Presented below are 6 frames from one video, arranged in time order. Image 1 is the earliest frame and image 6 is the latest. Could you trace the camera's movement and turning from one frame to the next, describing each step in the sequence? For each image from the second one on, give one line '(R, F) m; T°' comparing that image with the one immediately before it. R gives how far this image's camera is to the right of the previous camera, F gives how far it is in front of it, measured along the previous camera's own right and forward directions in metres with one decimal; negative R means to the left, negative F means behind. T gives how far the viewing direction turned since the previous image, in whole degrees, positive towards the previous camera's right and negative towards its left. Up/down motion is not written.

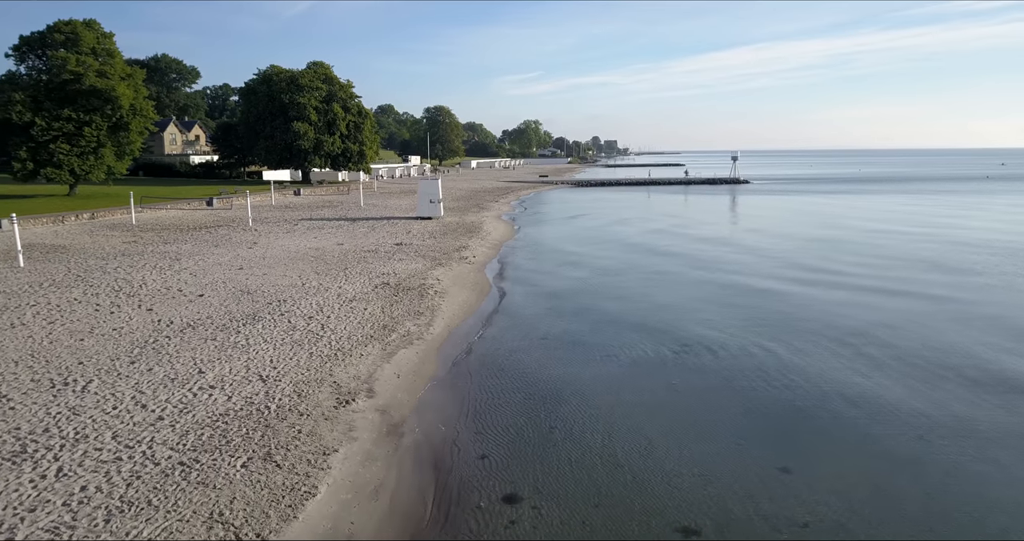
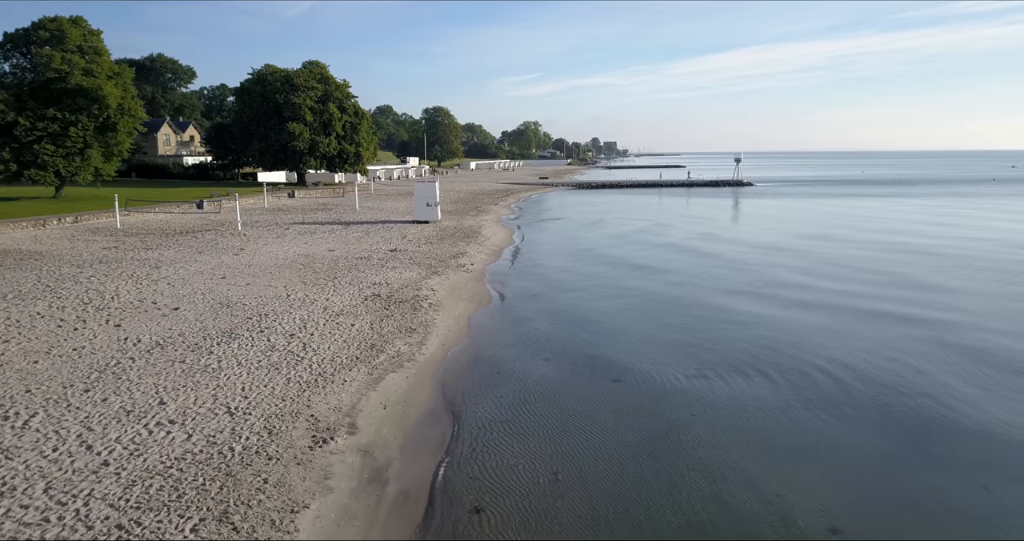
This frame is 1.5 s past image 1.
(0.0, +1.1) m; 0°
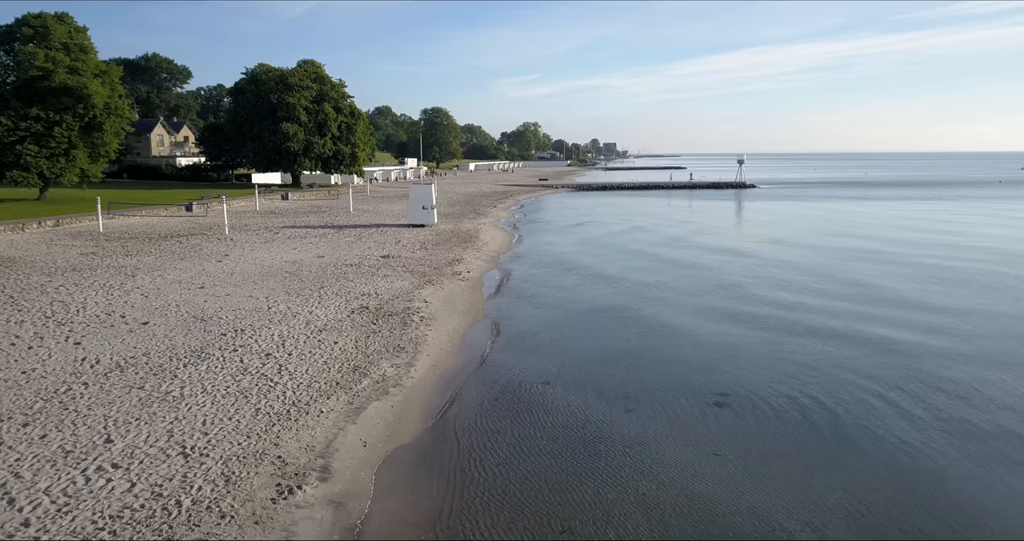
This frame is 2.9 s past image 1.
(0.0, +1.1) m; 0°
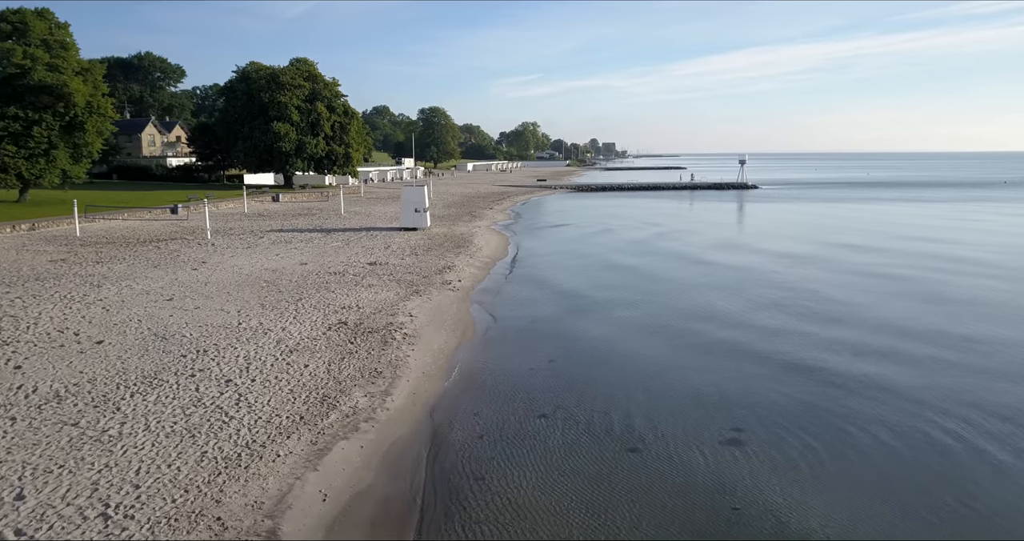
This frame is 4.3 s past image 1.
(+0.1, +1.1) m; 0°
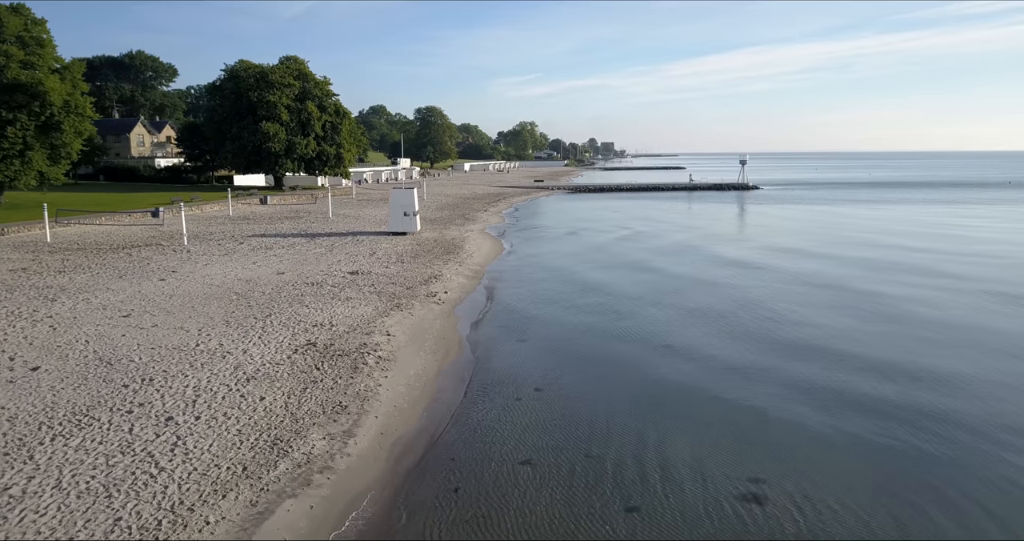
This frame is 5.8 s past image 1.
(+0.2, +1.2) m; 0°
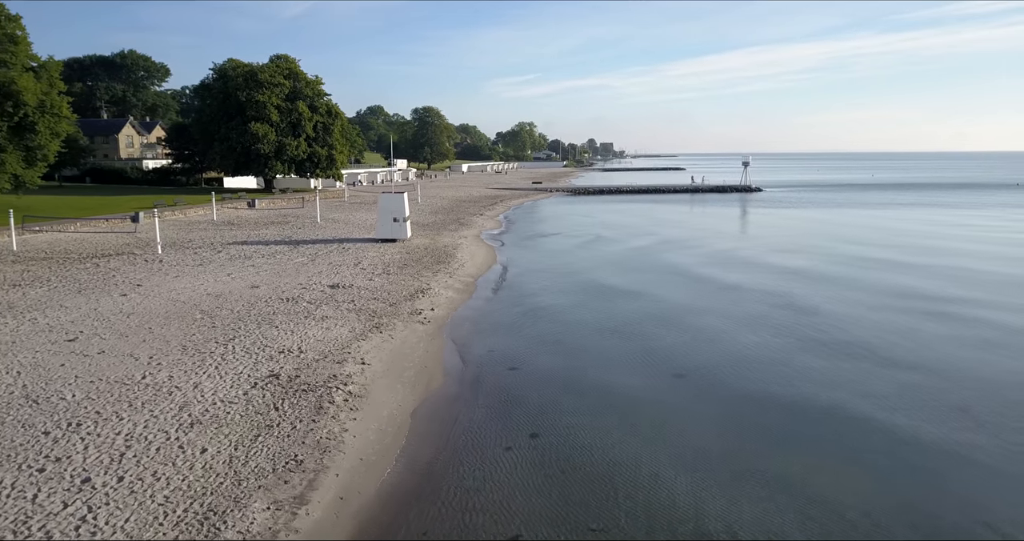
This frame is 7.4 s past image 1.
(+0.1, +1.4) m; 0°
